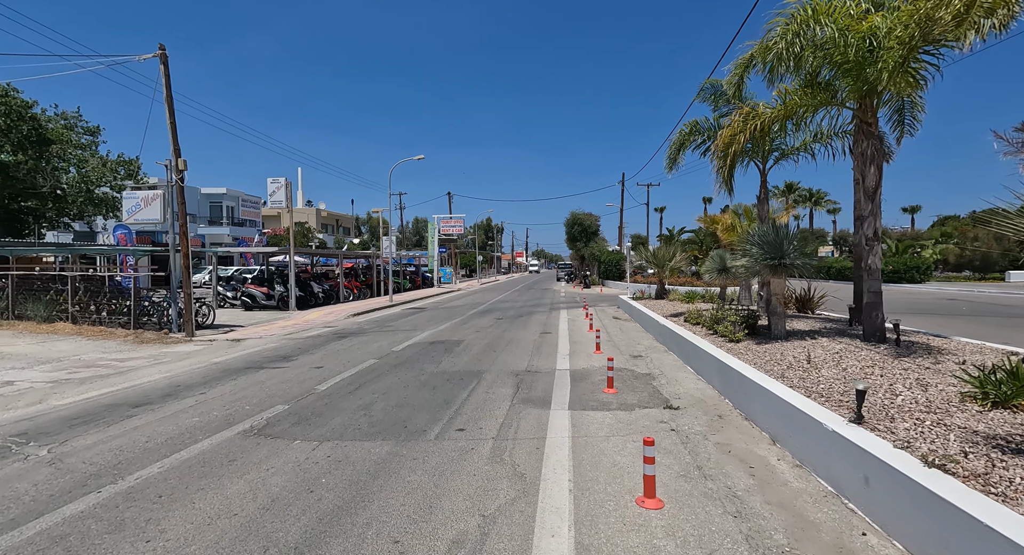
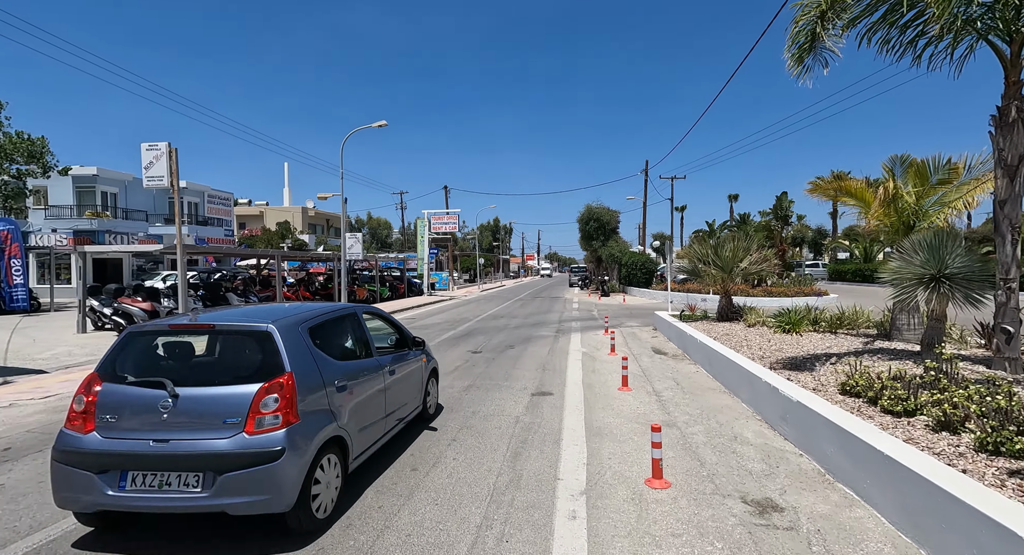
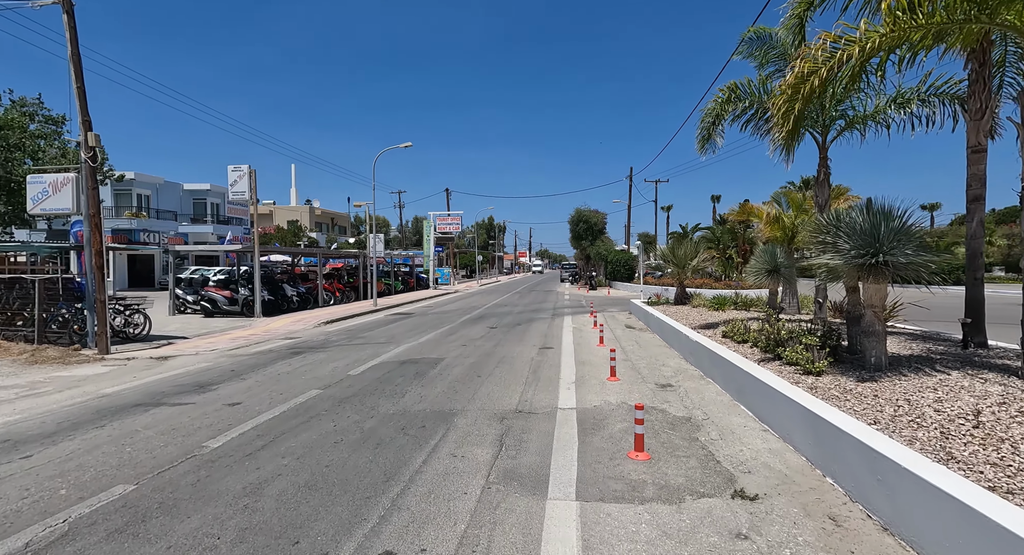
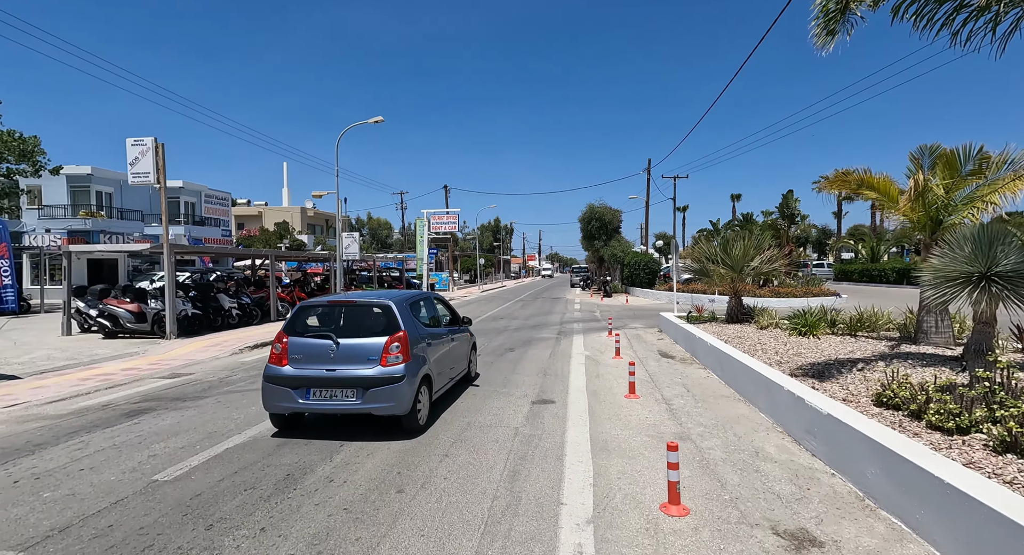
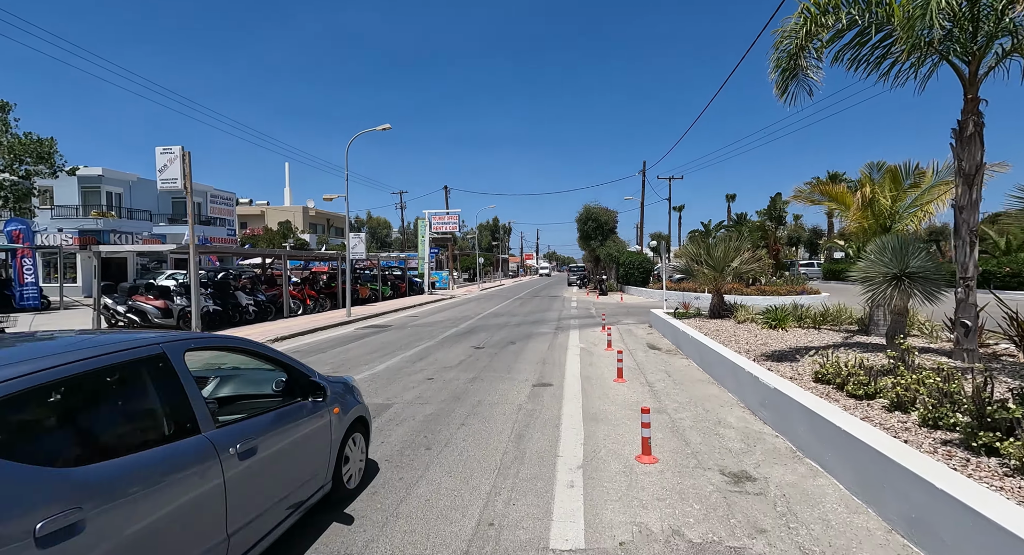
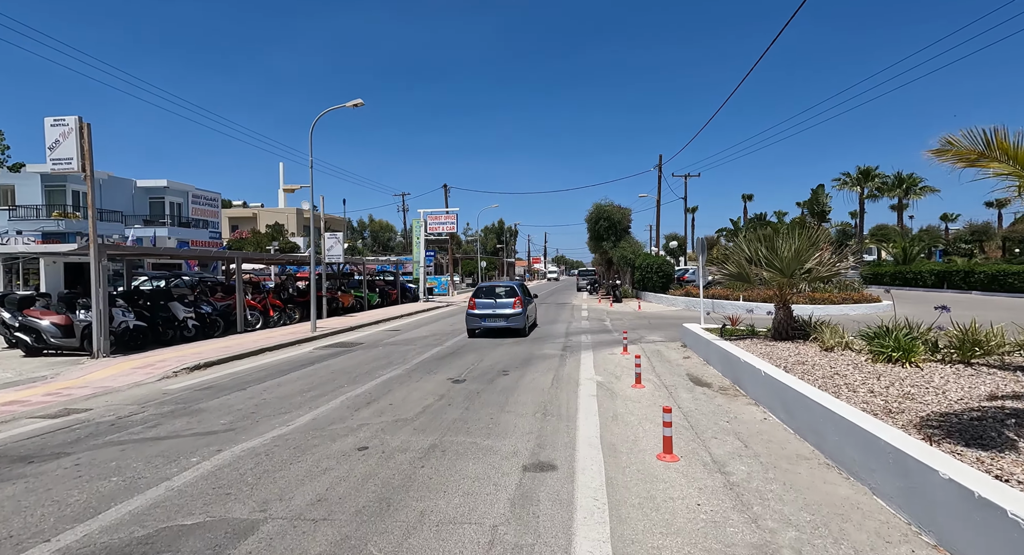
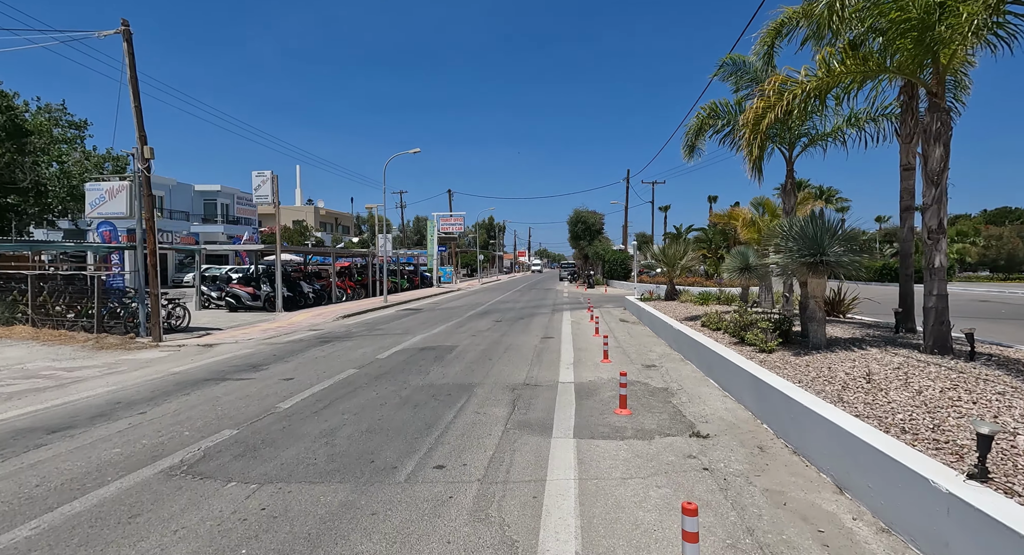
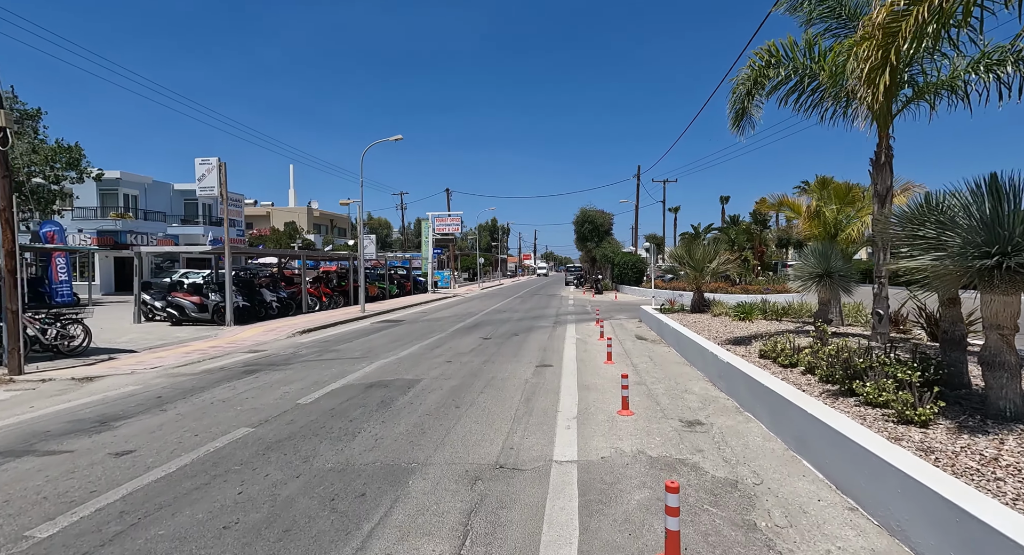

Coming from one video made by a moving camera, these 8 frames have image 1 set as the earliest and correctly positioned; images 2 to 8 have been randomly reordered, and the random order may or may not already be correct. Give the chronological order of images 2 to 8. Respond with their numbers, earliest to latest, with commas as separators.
7, 3, 8, 5, 2, 4, 6
